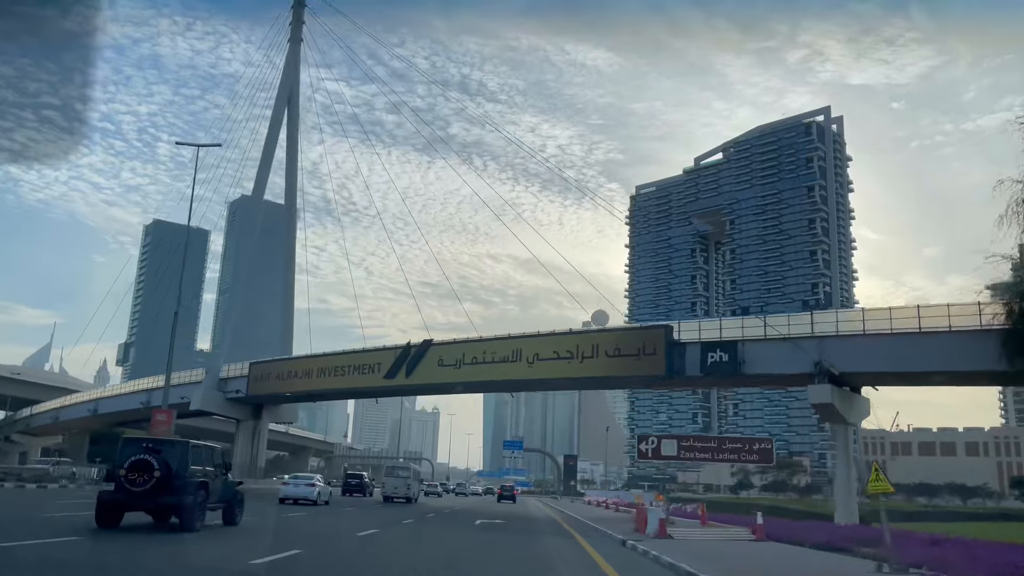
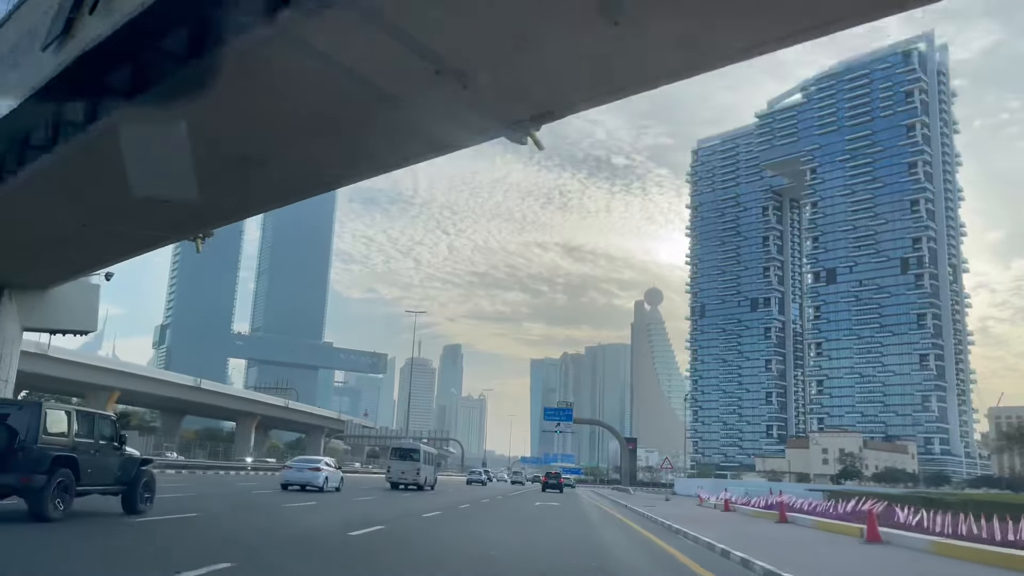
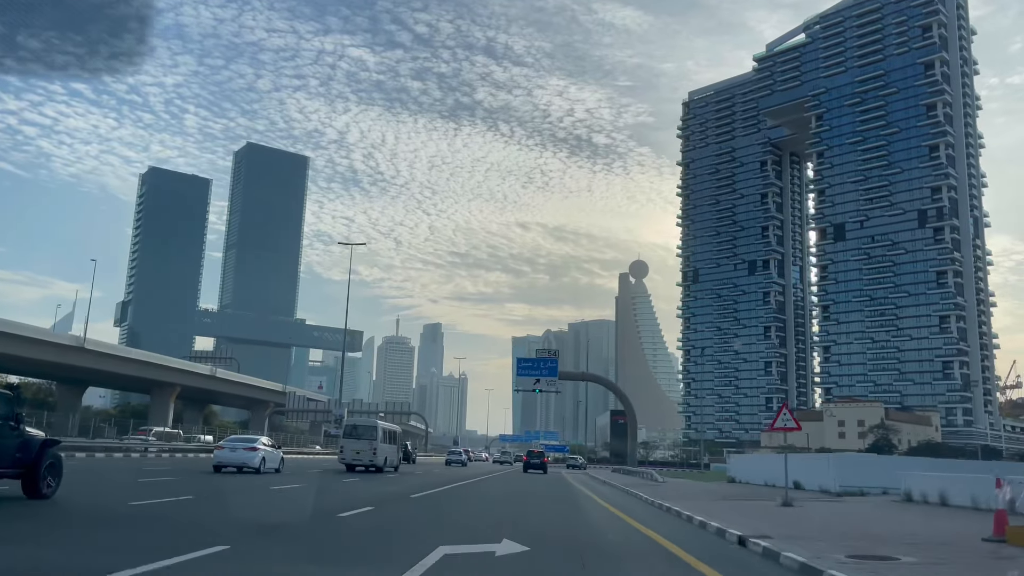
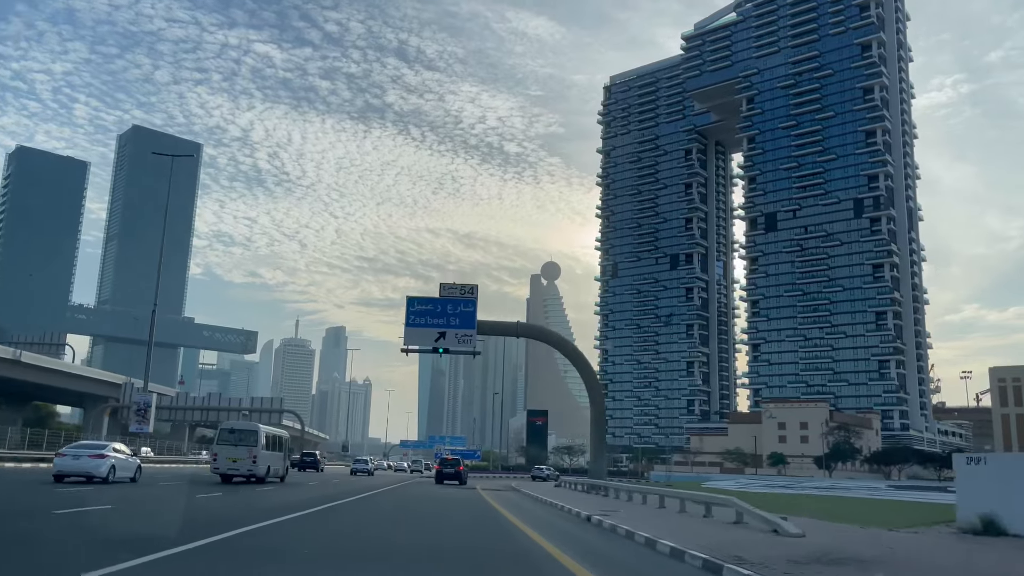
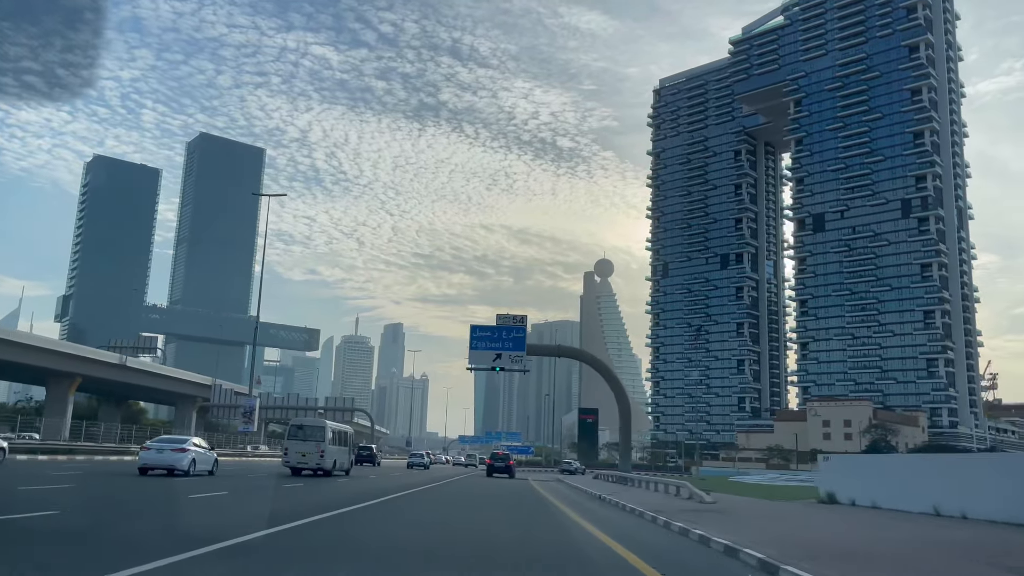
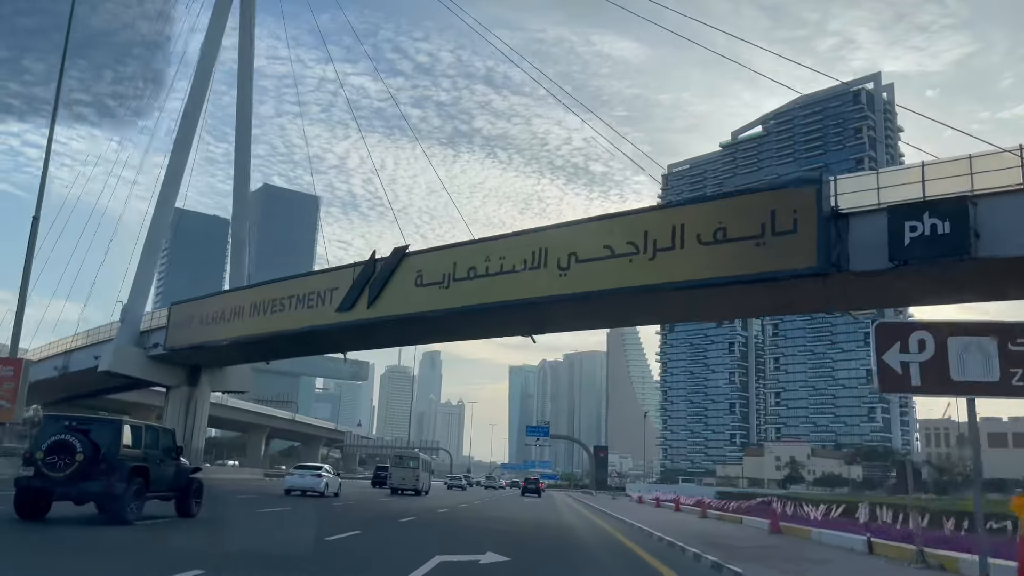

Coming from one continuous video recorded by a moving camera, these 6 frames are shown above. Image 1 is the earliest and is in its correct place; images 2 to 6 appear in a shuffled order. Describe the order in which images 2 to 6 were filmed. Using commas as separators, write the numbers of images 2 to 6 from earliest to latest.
6, 2, 3, 5, 4
